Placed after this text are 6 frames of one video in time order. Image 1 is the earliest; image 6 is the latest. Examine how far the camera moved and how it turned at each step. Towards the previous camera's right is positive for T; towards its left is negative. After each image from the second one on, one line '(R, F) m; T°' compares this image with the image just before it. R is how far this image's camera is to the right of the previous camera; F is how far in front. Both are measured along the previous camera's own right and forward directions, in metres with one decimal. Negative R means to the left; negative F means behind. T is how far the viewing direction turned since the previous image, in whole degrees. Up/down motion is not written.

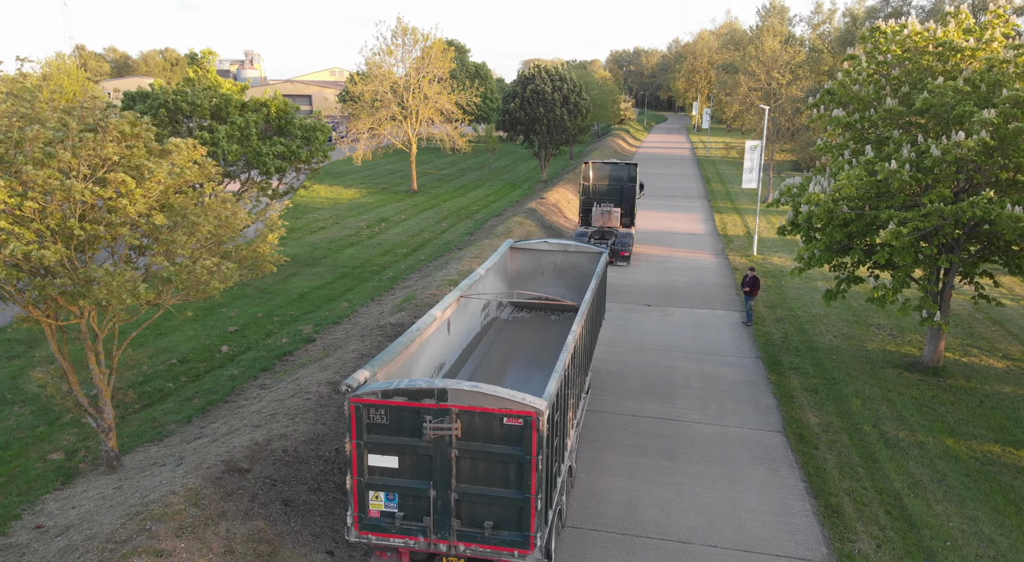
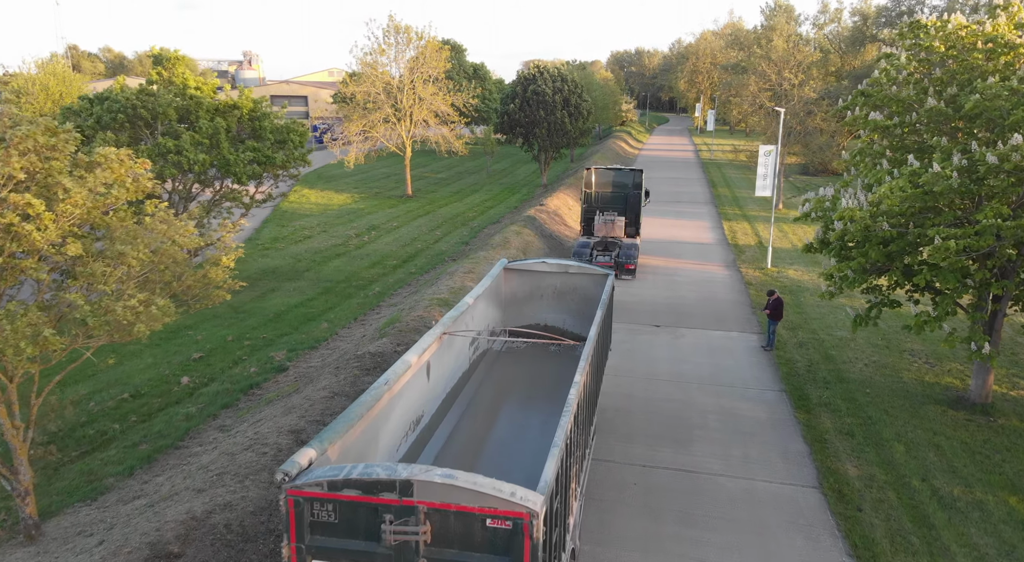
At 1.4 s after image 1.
(+0.1, +1.5) m; 0°
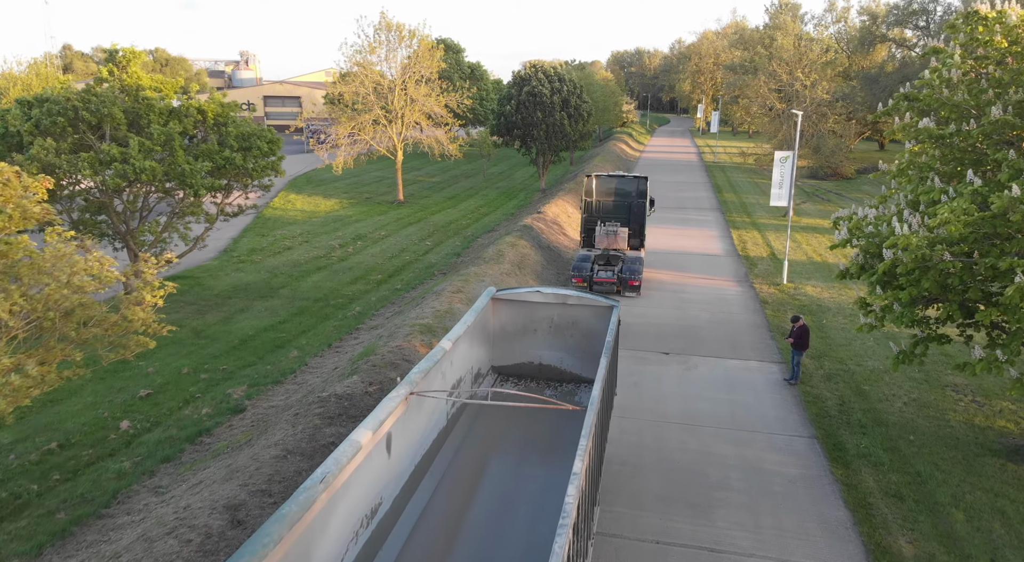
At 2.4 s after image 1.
(+0.1, +1.6) m; 0°
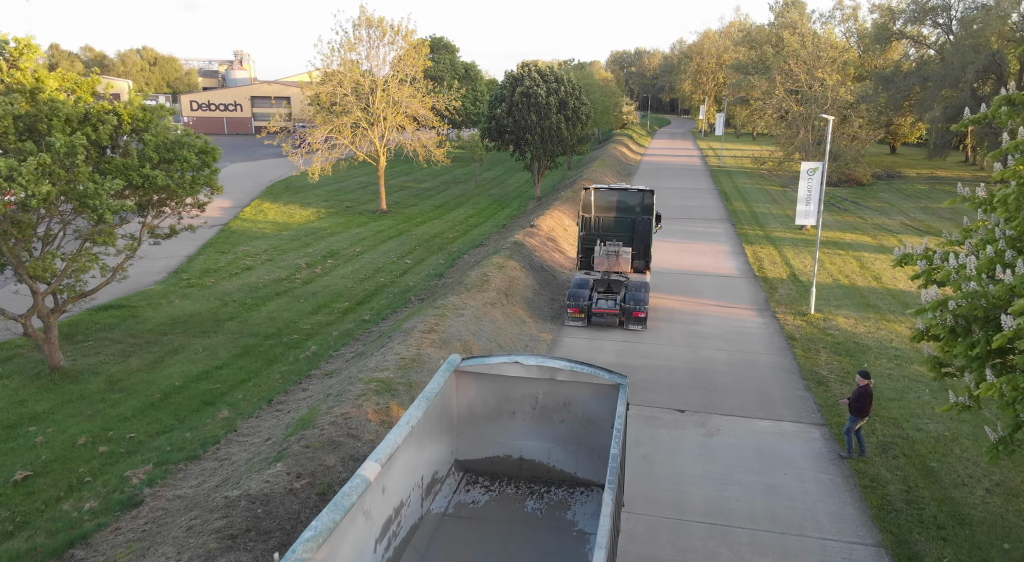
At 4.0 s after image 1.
(+0.3, +2.5) m; 0°
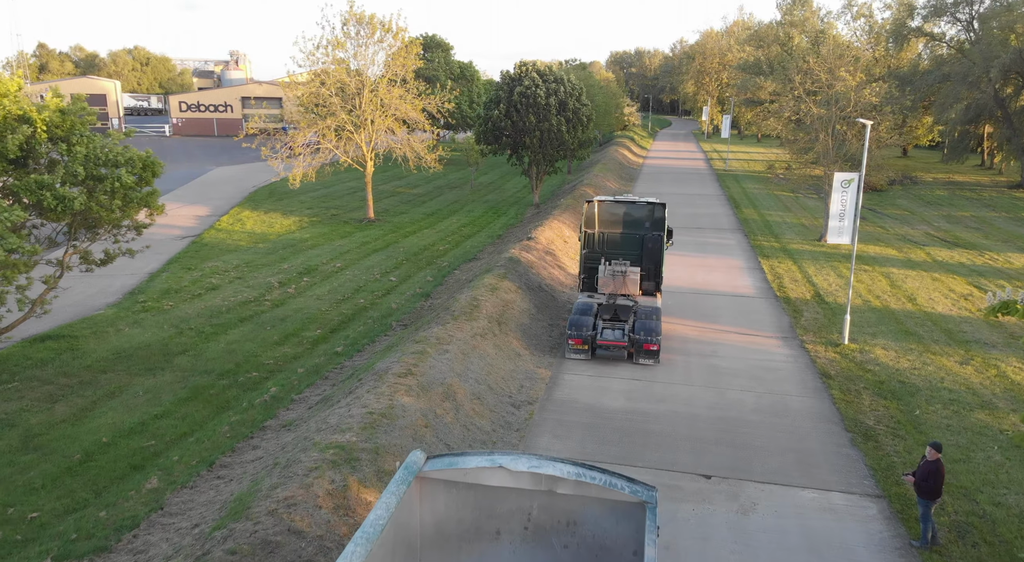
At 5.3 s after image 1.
(+0.1, +2.0) m; 0°
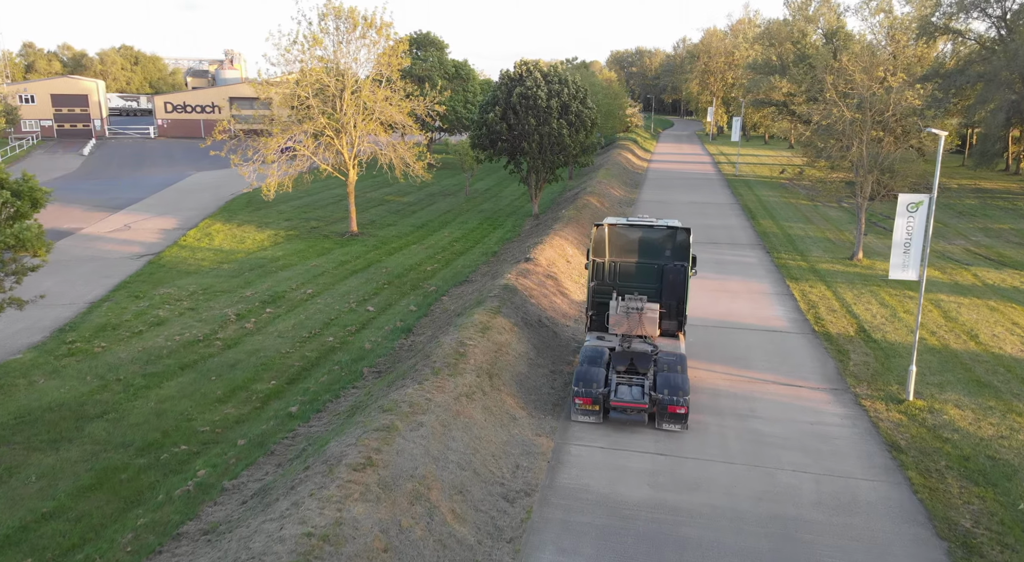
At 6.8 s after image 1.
(+0.1, +2.5) m; 0°
